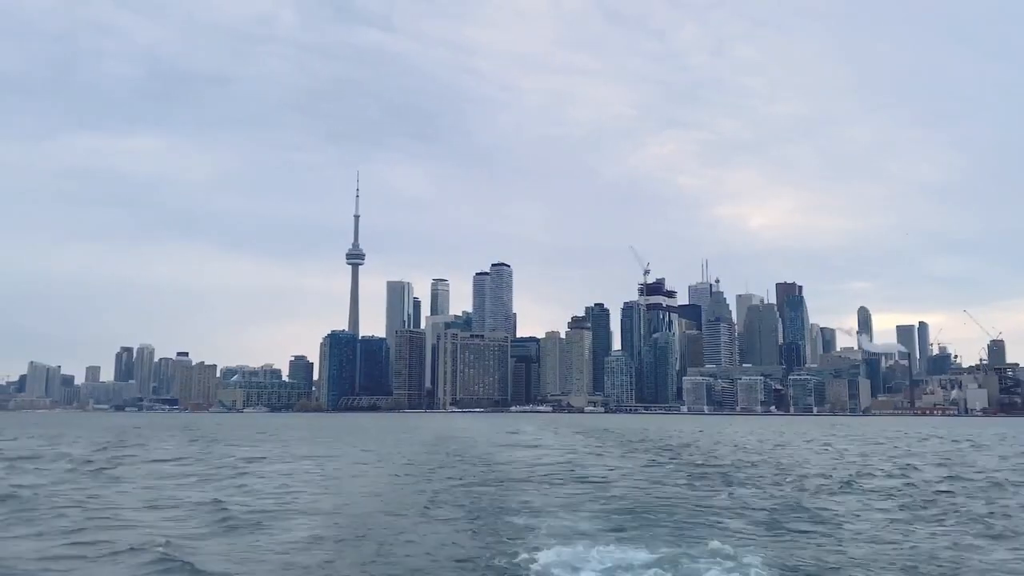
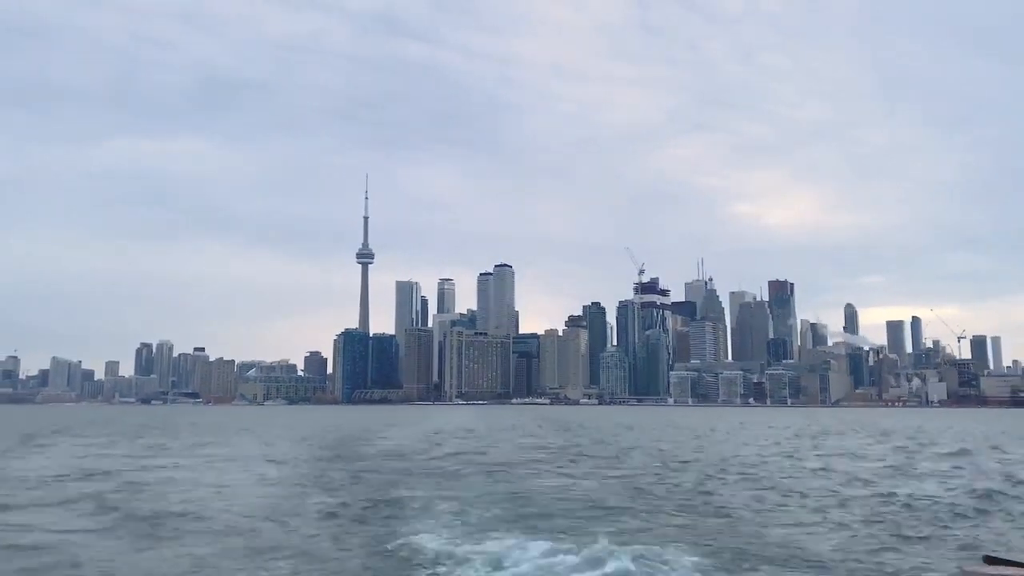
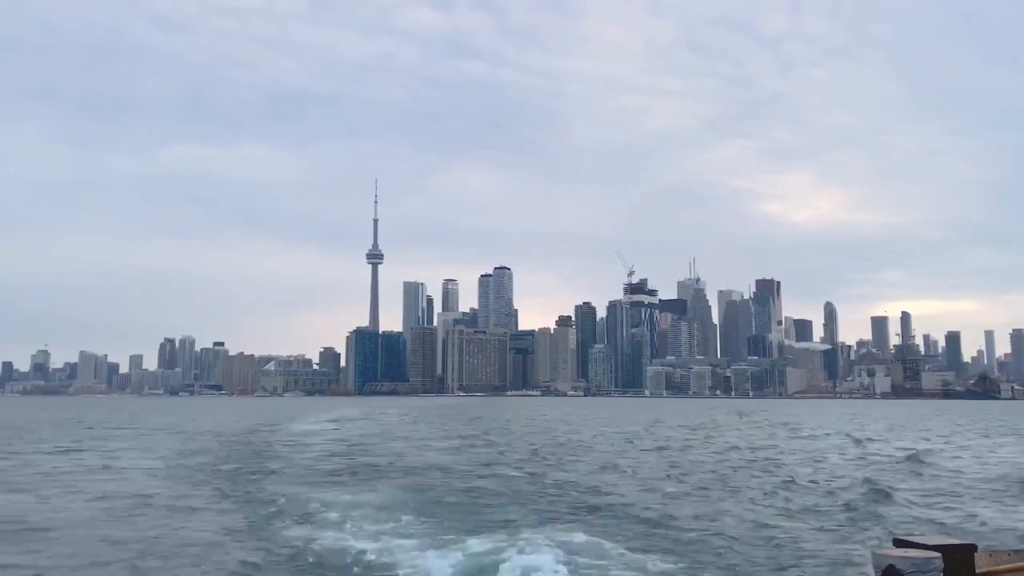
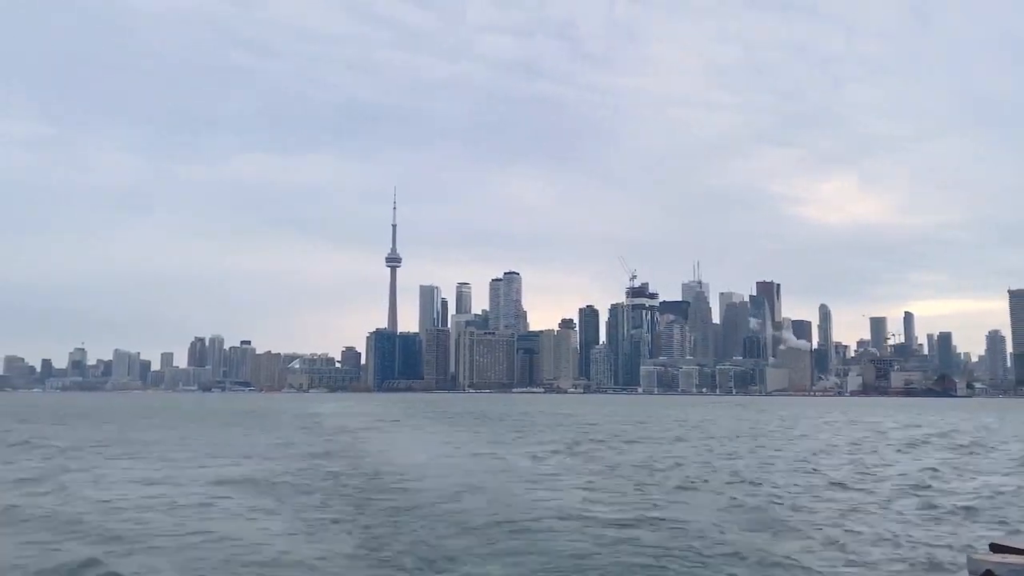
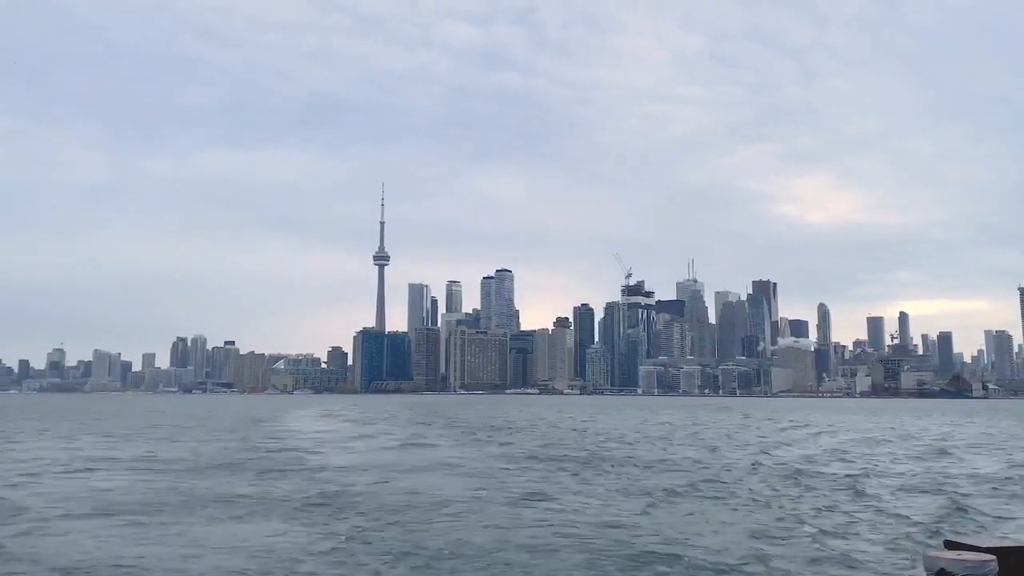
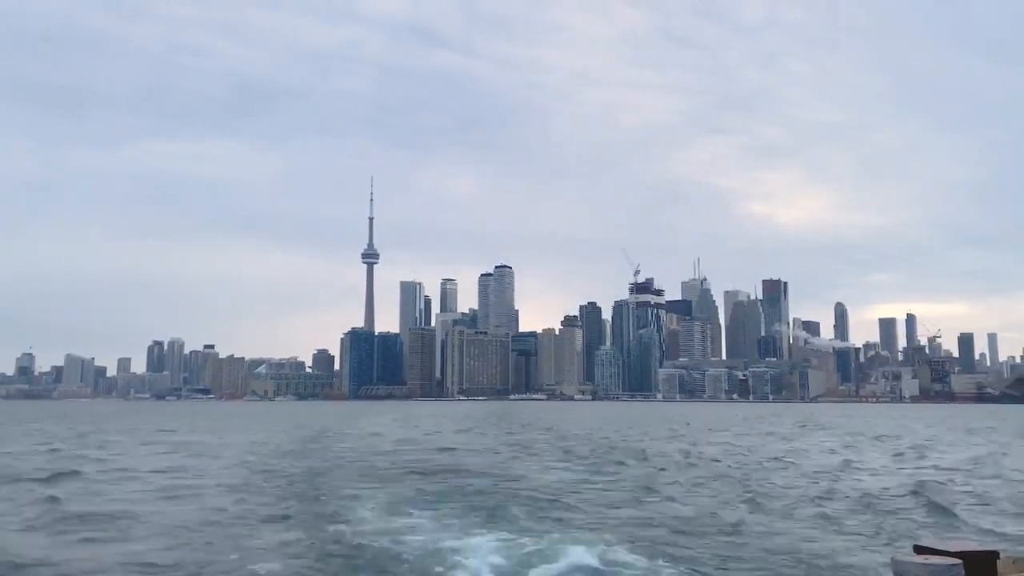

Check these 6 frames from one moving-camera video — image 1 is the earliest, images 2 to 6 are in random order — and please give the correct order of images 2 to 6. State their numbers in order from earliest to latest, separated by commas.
2, 6, 3, 5, 4
